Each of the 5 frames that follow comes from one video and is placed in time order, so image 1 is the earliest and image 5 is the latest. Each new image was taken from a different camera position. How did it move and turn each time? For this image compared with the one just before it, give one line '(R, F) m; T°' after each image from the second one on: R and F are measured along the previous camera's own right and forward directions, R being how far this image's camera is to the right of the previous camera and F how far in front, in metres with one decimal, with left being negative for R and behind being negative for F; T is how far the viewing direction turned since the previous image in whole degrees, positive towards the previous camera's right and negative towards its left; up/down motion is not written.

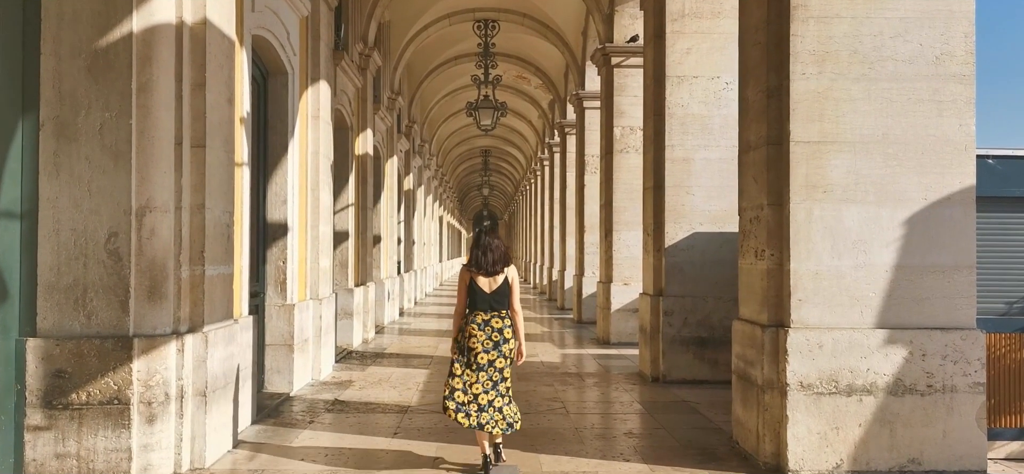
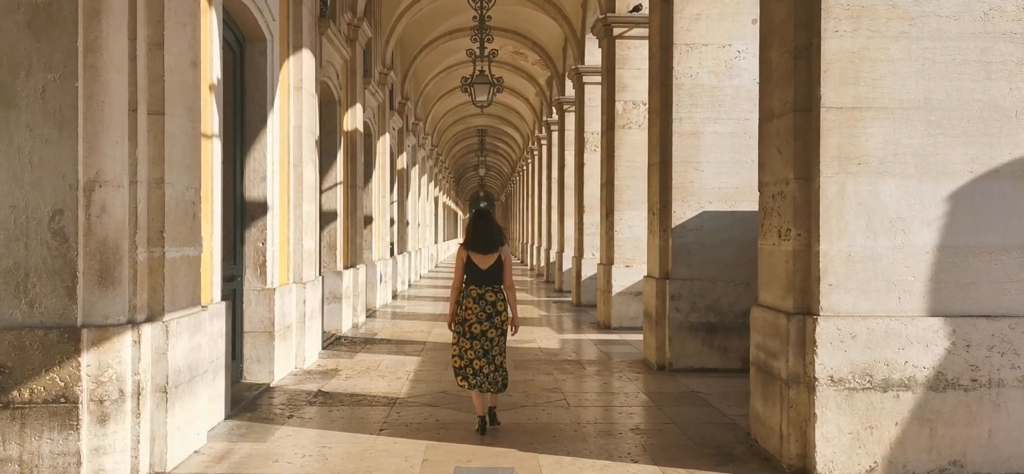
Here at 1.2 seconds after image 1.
(0.0, +0.5) m; 0°
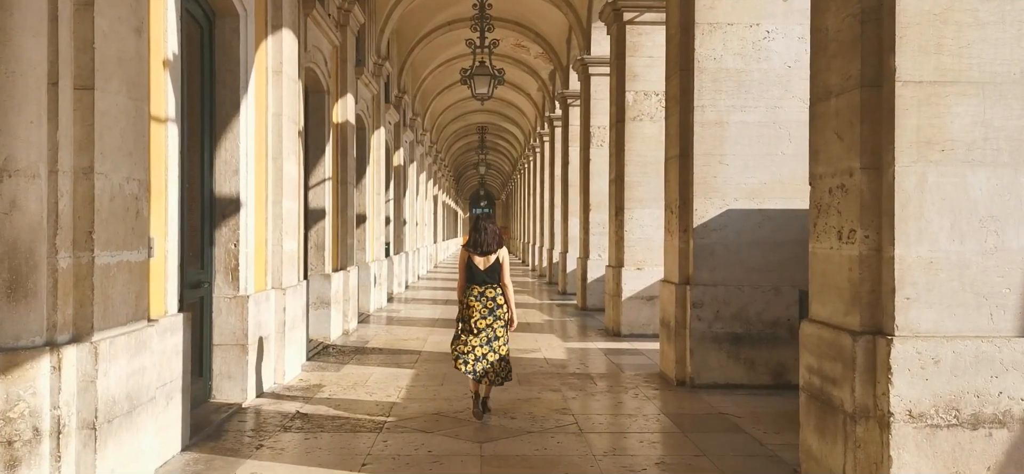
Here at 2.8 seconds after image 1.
(0.0, +0.8) m; 0°
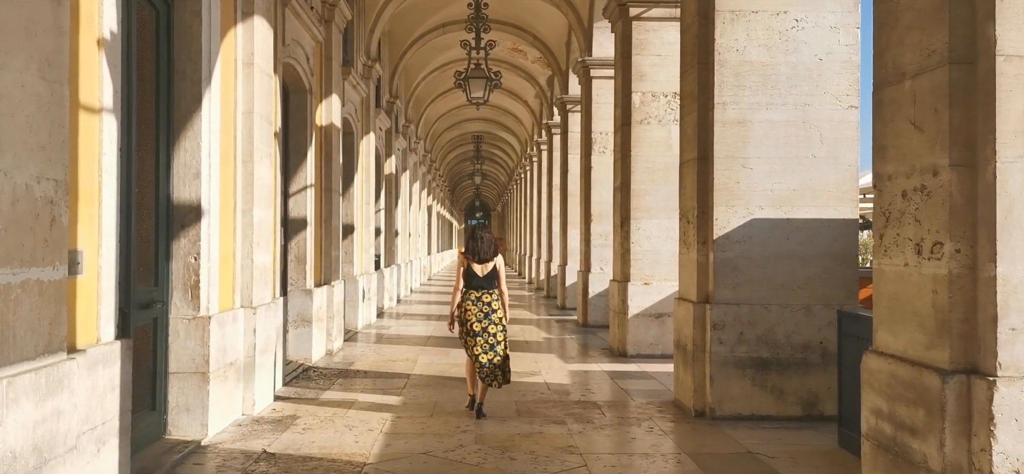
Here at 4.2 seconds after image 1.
(0.0, +0.8) m; 0°
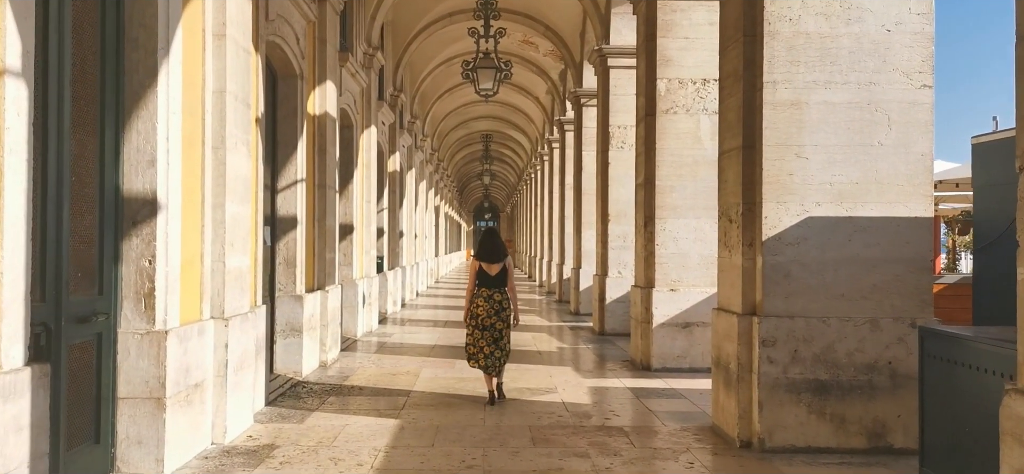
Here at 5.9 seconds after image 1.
(0.0, +0.9) m; -1°
